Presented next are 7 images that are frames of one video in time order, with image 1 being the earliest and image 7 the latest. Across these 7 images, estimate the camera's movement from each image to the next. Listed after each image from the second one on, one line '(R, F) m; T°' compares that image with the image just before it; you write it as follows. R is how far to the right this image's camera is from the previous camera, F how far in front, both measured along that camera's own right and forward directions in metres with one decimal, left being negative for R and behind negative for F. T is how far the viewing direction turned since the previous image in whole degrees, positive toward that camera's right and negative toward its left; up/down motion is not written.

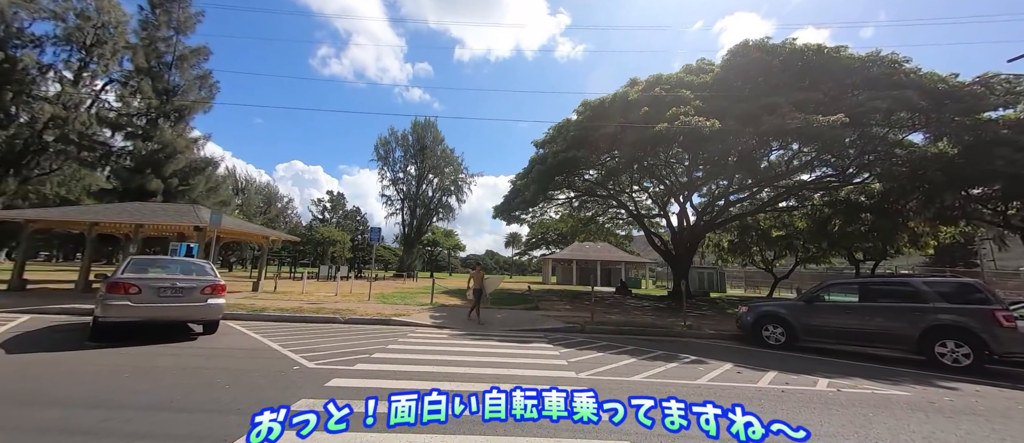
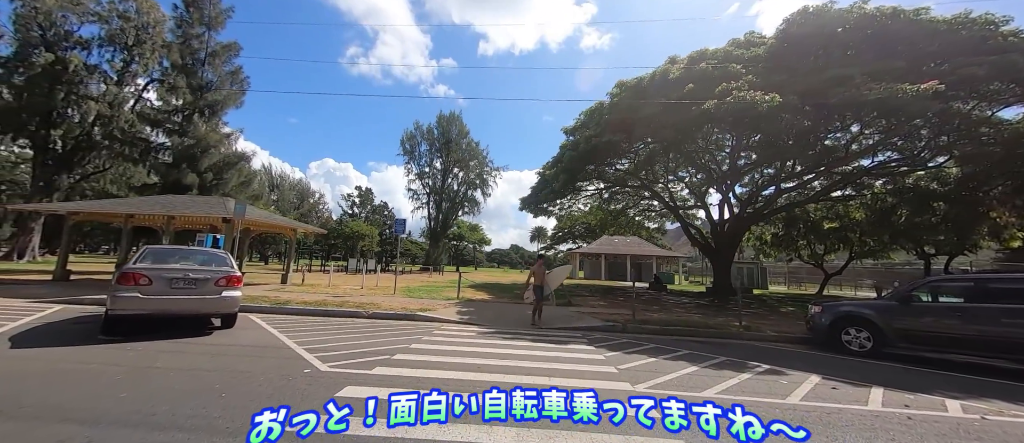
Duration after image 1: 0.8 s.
(-0.2, +0.8) m; -4°
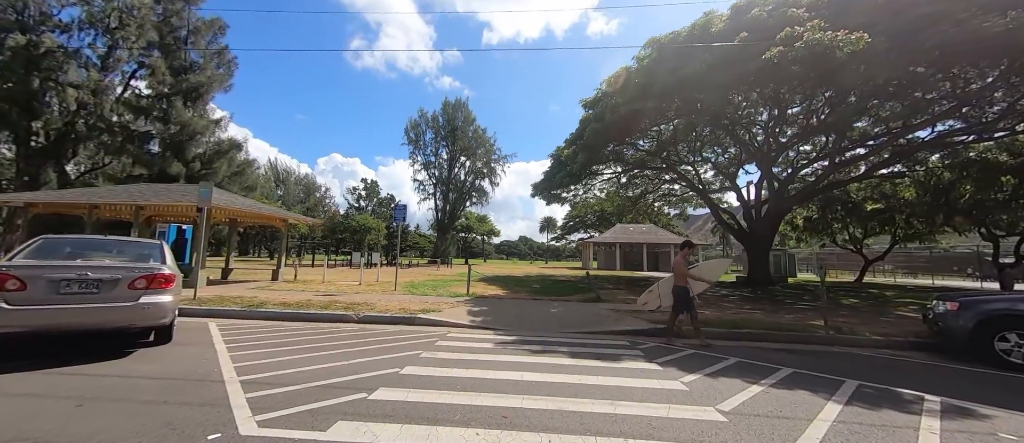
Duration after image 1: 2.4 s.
(-0.3, +1.8) m; -1°
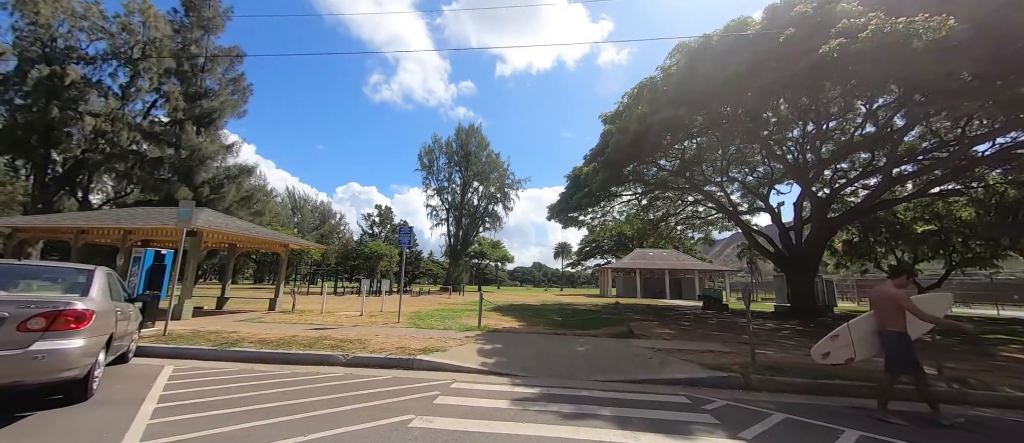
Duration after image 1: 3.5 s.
(-0.1, +1.2) m; -2°
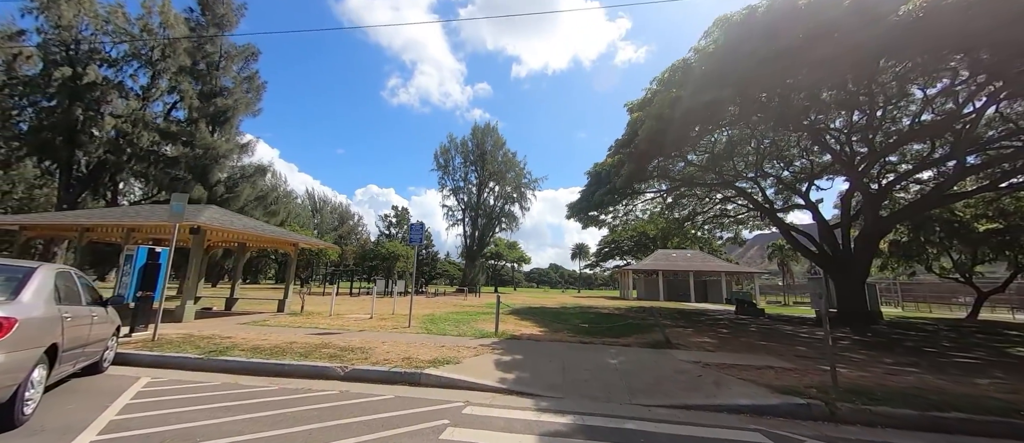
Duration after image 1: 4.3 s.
(-0.1, +0.9) m; -3°
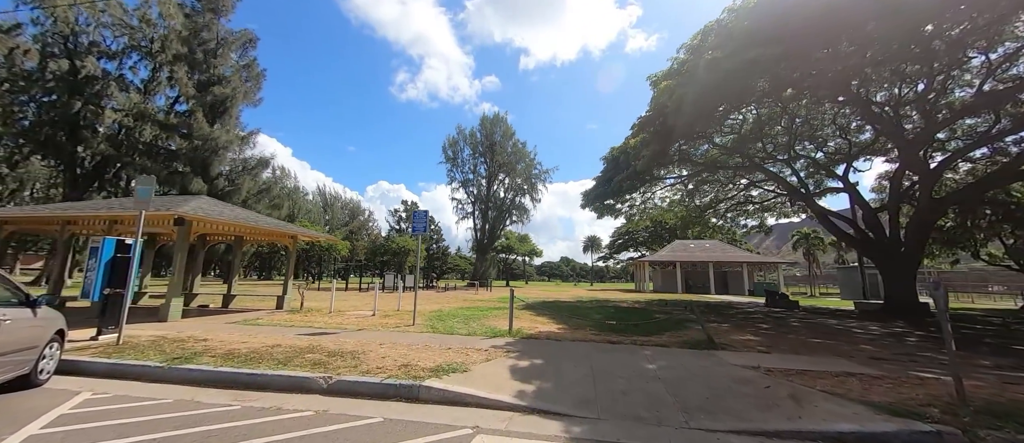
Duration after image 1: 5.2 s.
(-0.1, +1.1) m; -2°
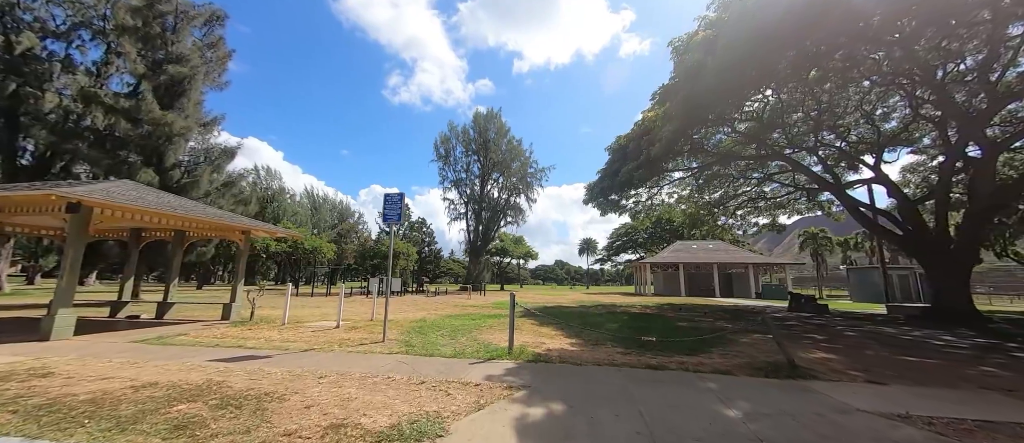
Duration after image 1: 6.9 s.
(-0.1, +2.0) m; +1°
